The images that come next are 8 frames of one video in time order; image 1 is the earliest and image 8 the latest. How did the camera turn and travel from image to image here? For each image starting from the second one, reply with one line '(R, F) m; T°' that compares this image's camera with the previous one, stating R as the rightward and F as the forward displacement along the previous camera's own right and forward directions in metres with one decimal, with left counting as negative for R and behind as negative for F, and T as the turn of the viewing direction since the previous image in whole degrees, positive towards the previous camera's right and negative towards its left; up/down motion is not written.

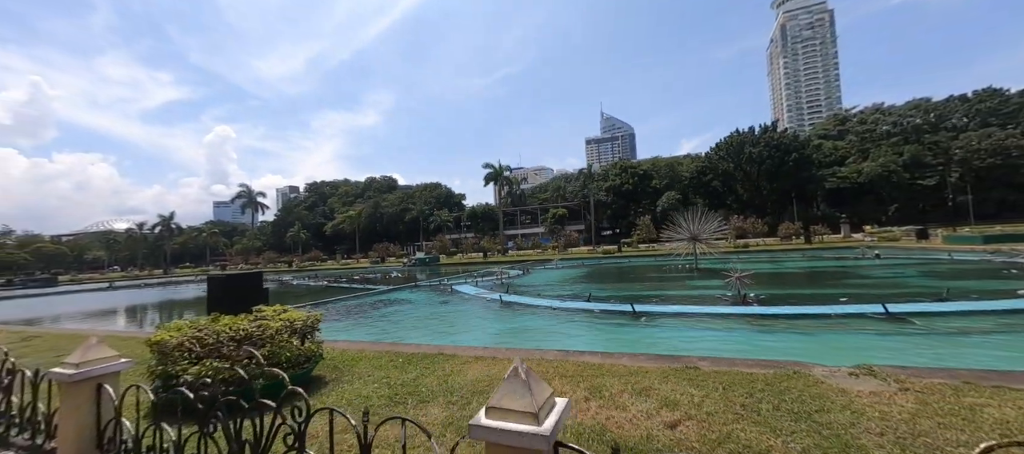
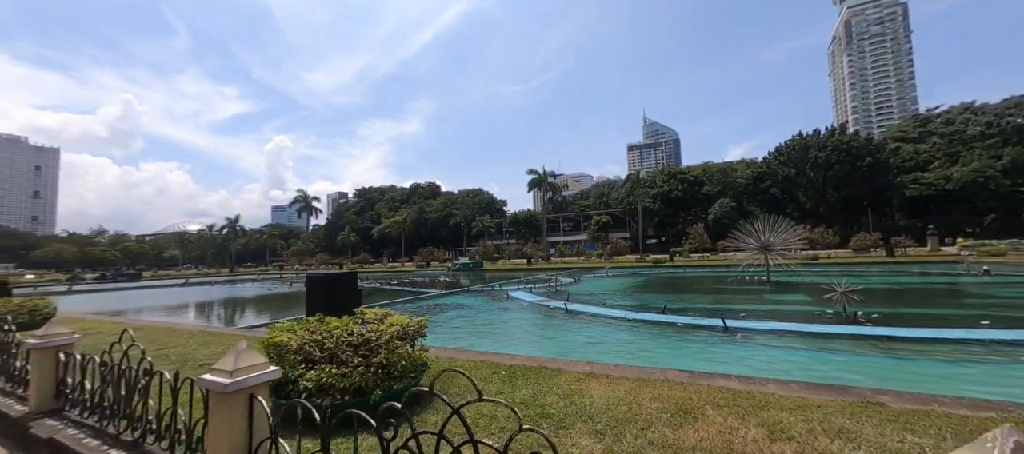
(-0.9, +0.4) m; -6°
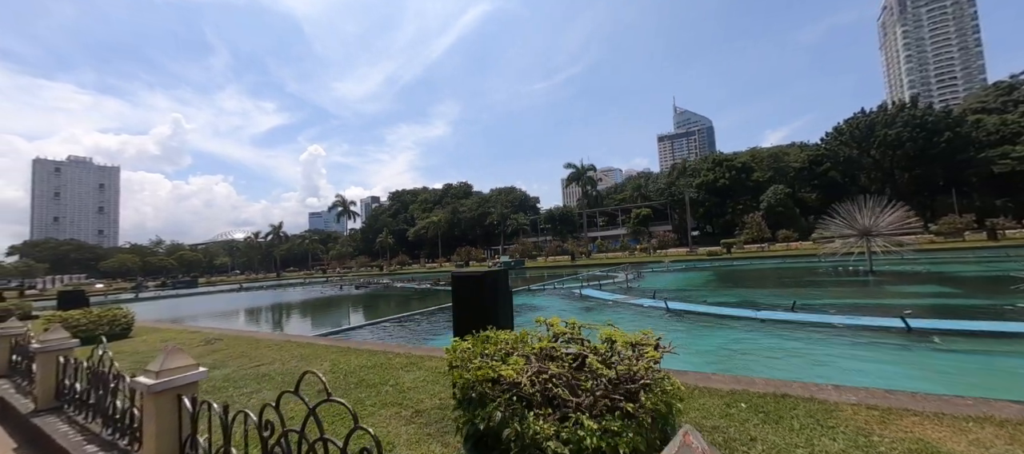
(-1.6, +1.1) m; -4°
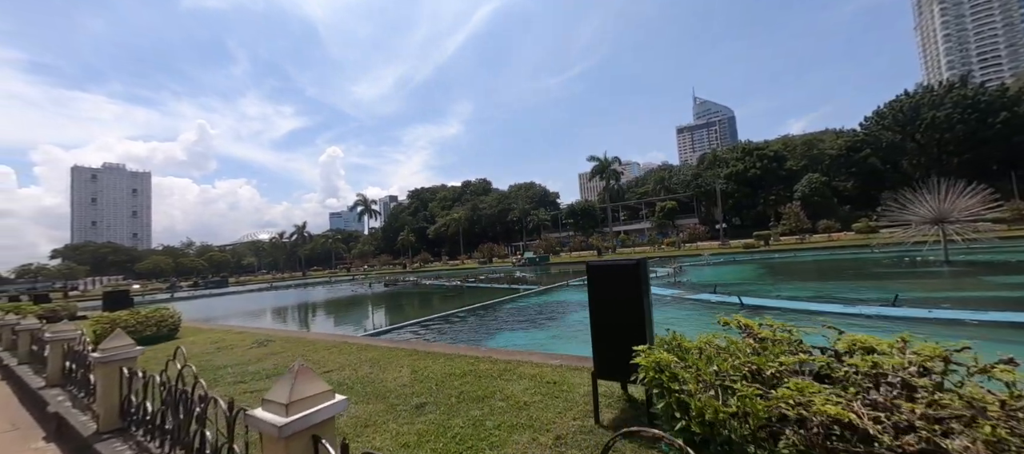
(-1.0, +0.7) m; -2°
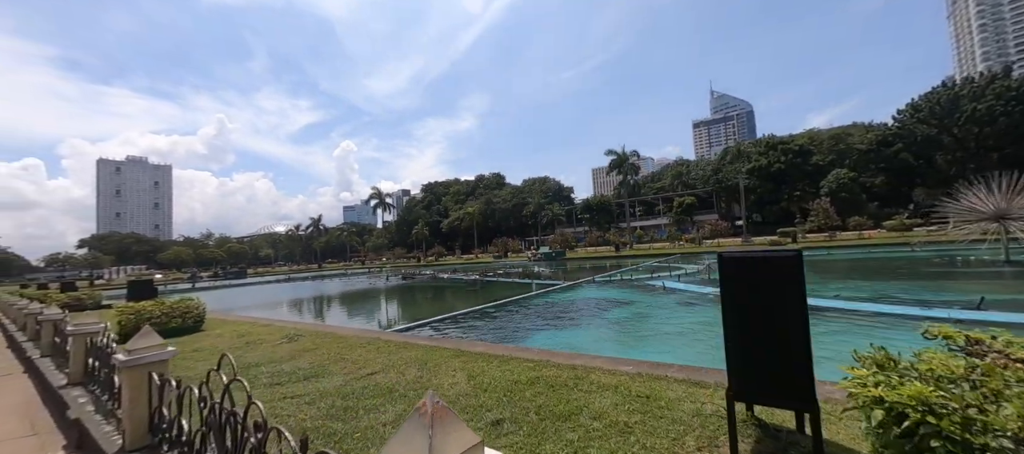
(-0.6, +0.6) m; -2°
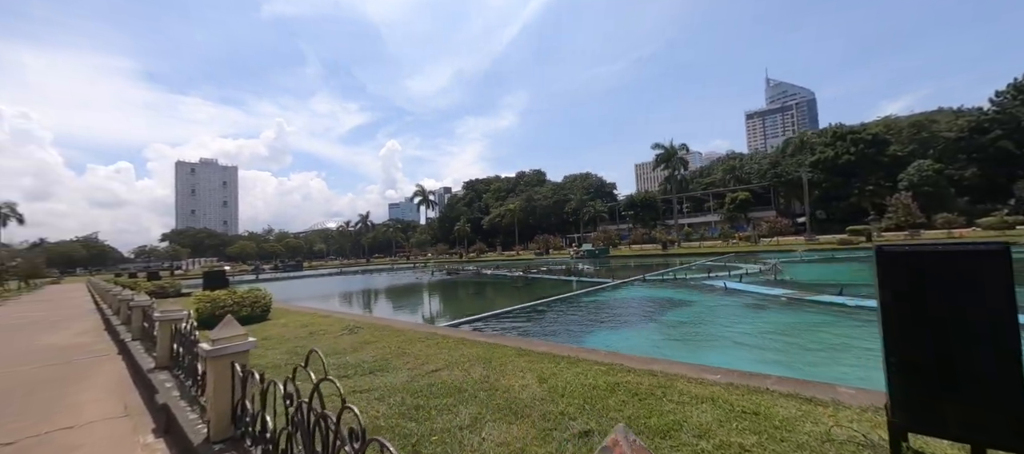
(-0.3, +0.3) m; -6°
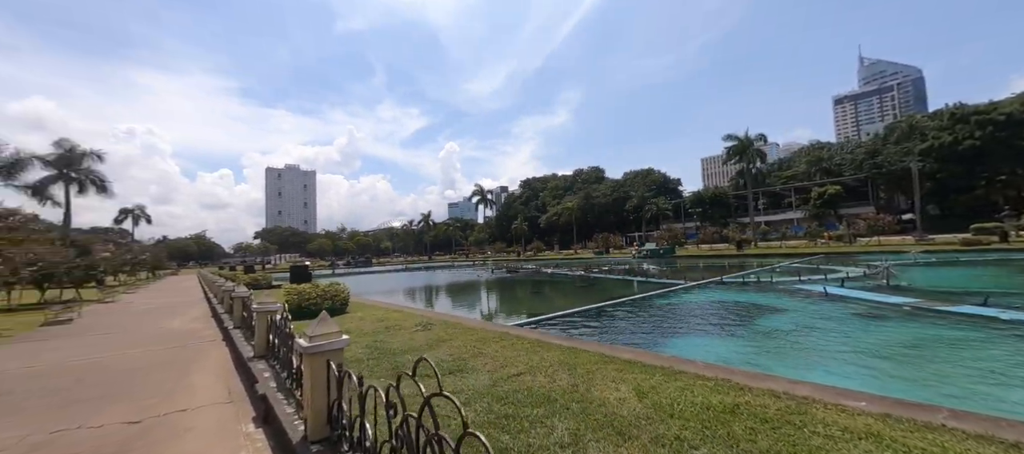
(-0.3, +0.3) m; -9°
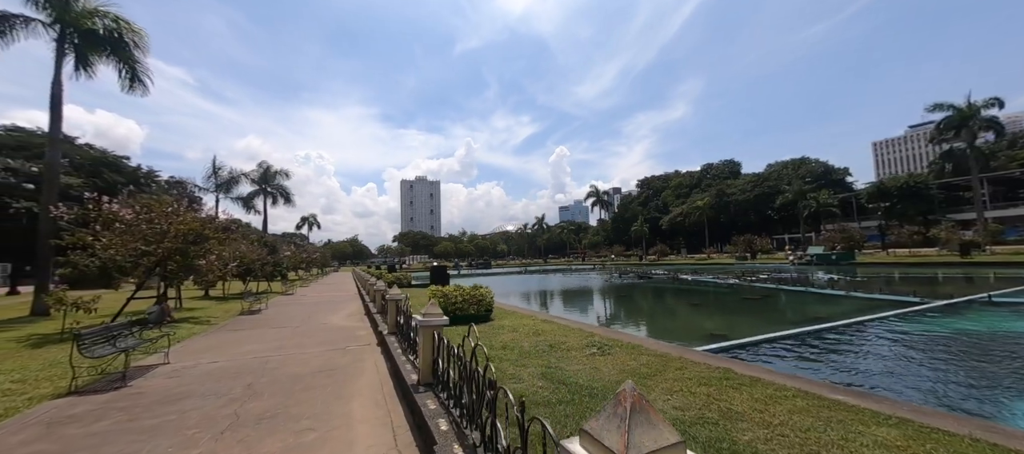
(-1.3, +1.5) m; -17°
